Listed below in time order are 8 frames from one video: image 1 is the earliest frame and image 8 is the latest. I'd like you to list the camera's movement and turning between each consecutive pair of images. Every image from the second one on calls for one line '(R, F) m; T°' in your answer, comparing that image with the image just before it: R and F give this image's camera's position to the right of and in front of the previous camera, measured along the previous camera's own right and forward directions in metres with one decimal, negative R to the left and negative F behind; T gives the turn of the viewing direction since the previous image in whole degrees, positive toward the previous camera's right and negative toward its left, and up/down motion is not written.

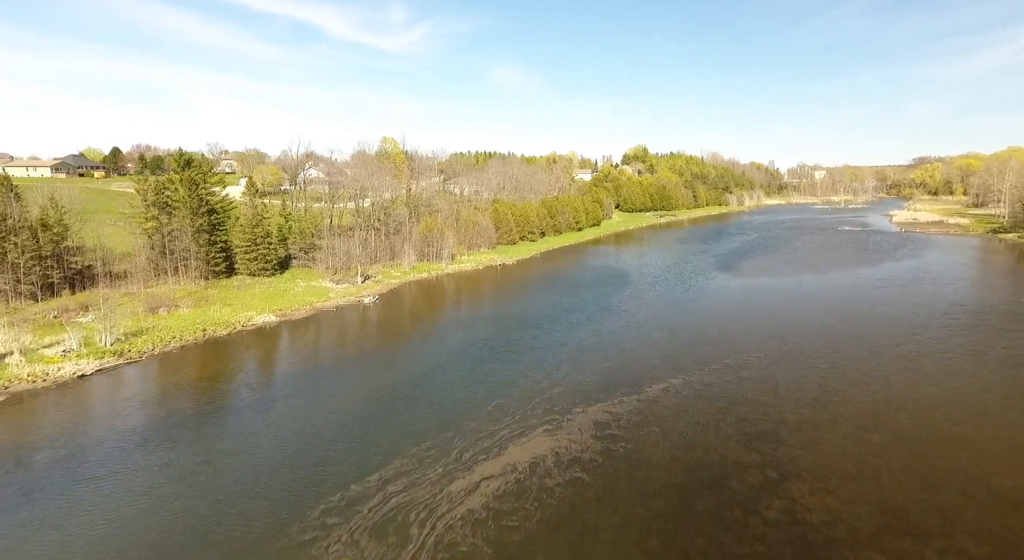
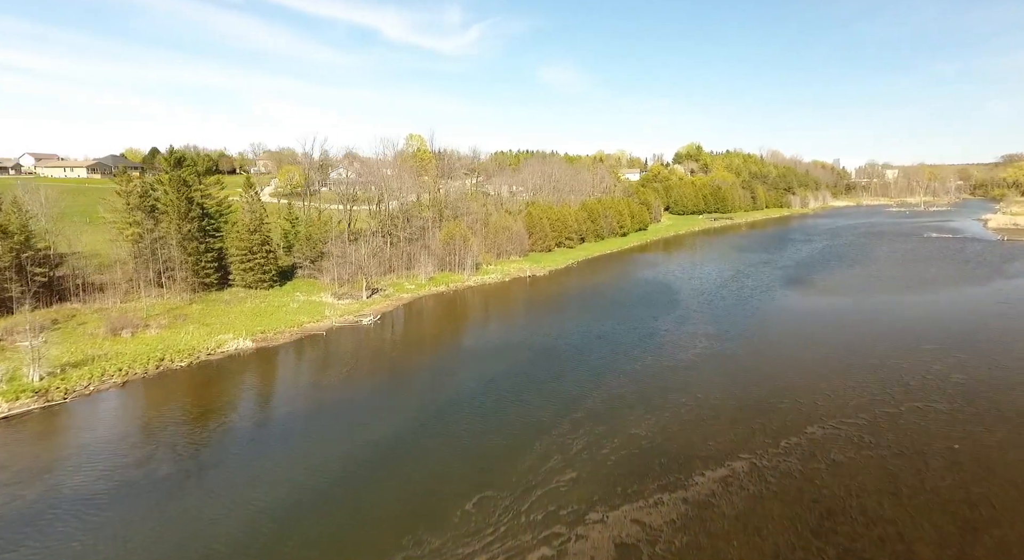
(+1.5, +6.1) m; -5°
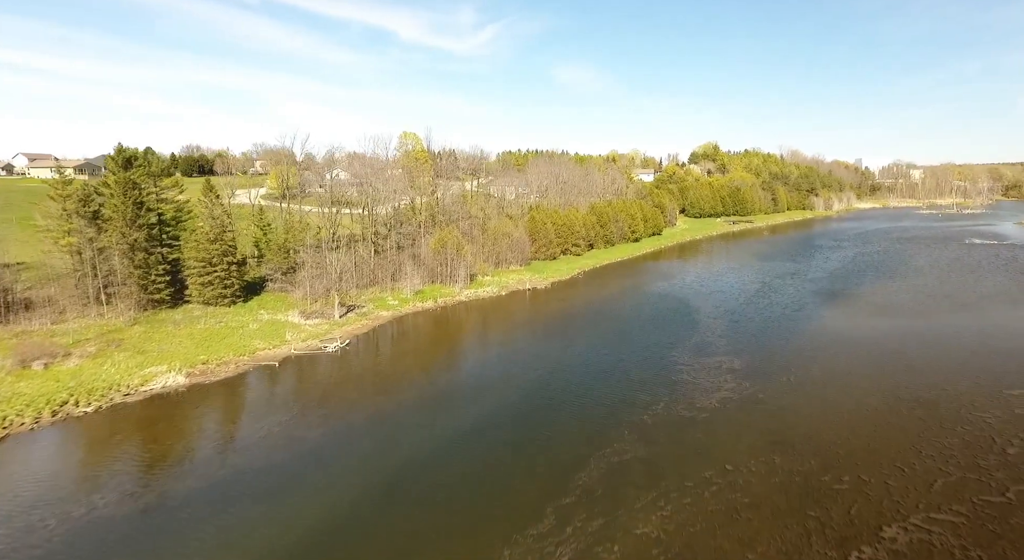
(+1.2, +4.9) m; -1°
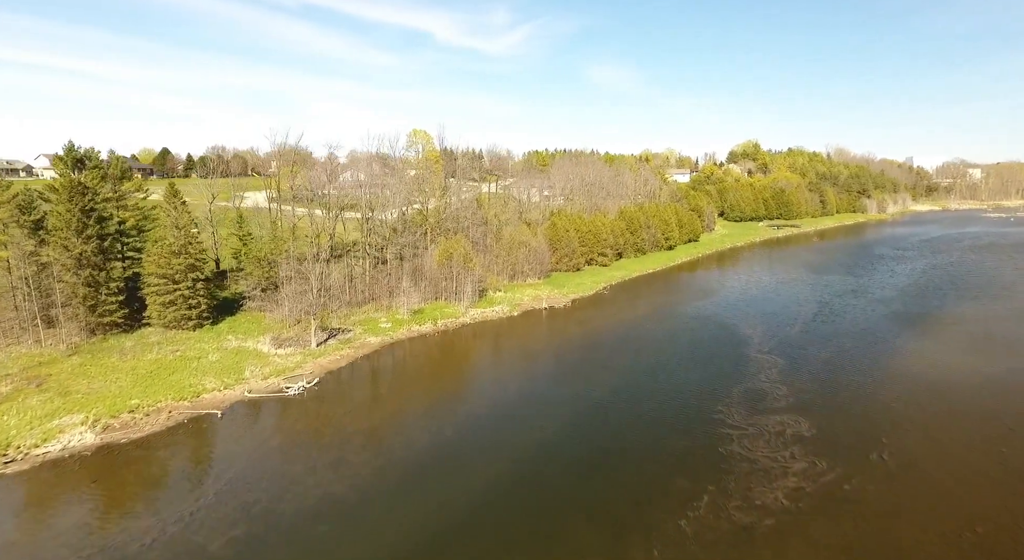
(+1.2, +5.6) m; -3°
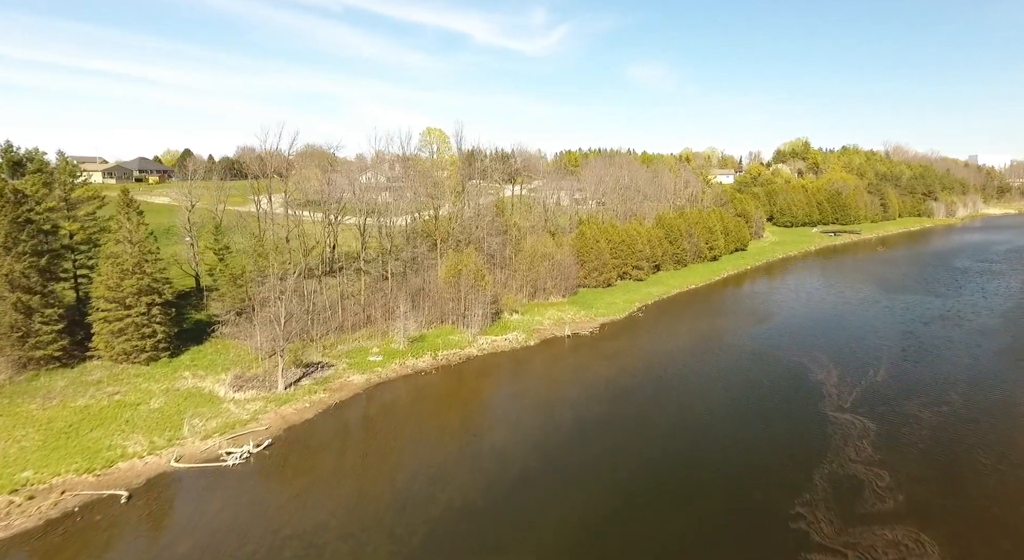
(+1.0, +5.7) m; -4°
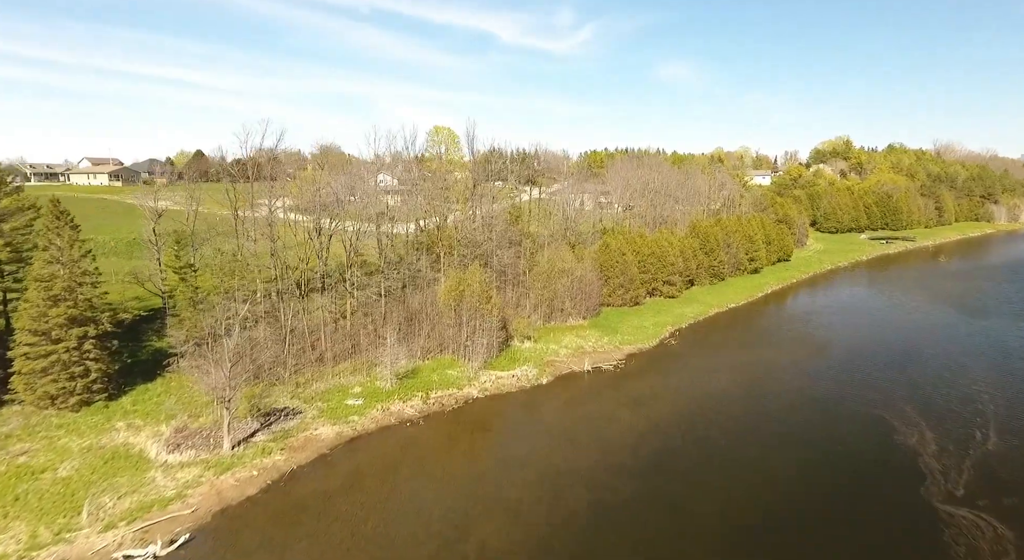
(+0.7, +5.0) m; -3°
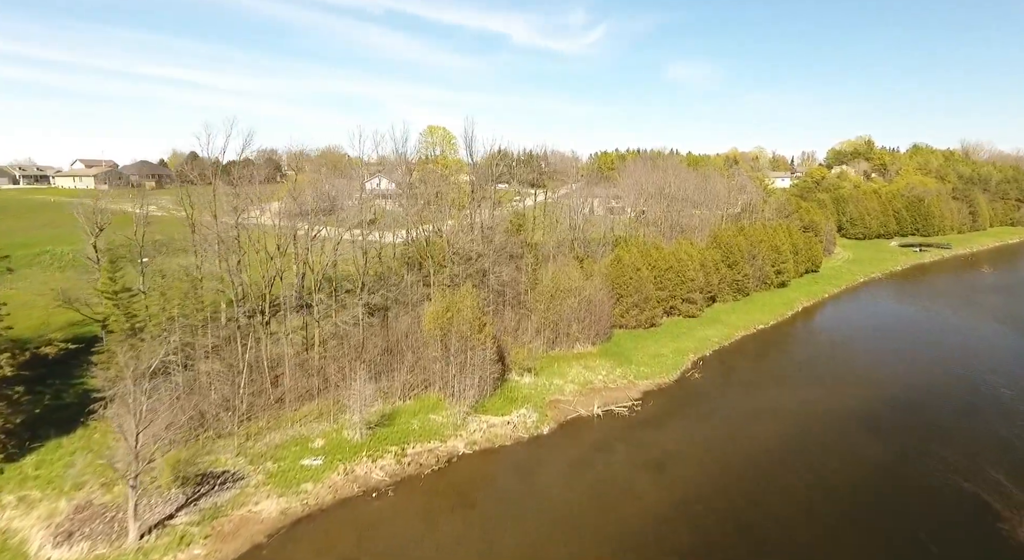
(+0.6, +4.4) m; -1°
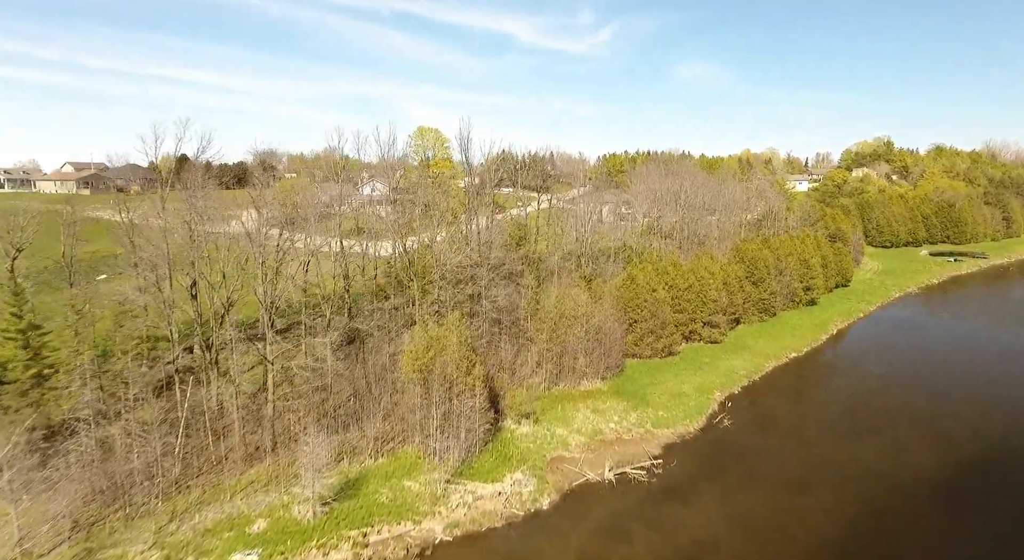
(+0.5, +4.3) m; -1°
